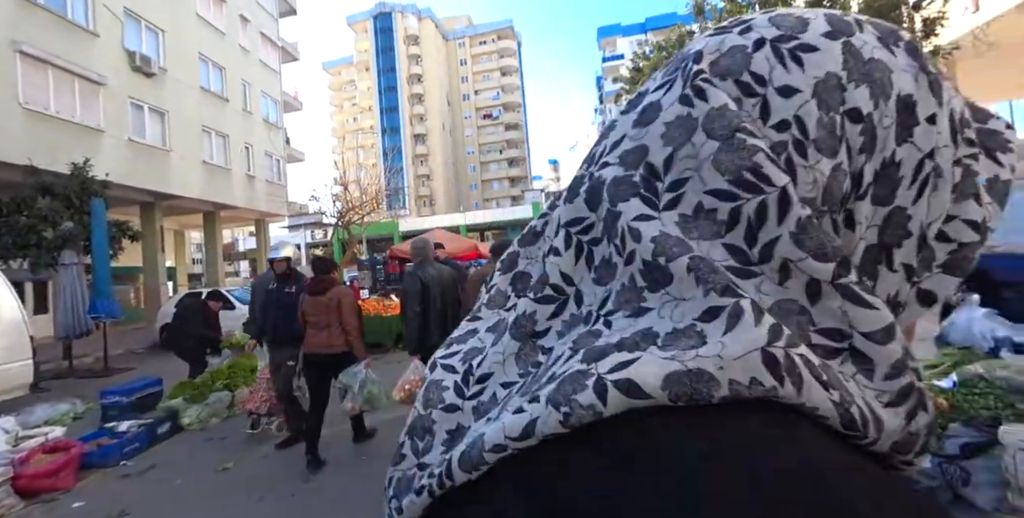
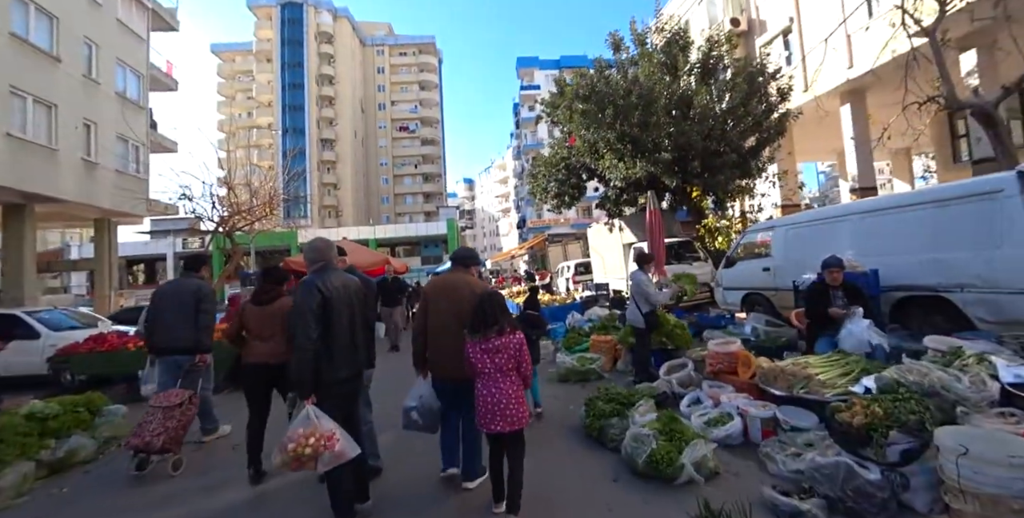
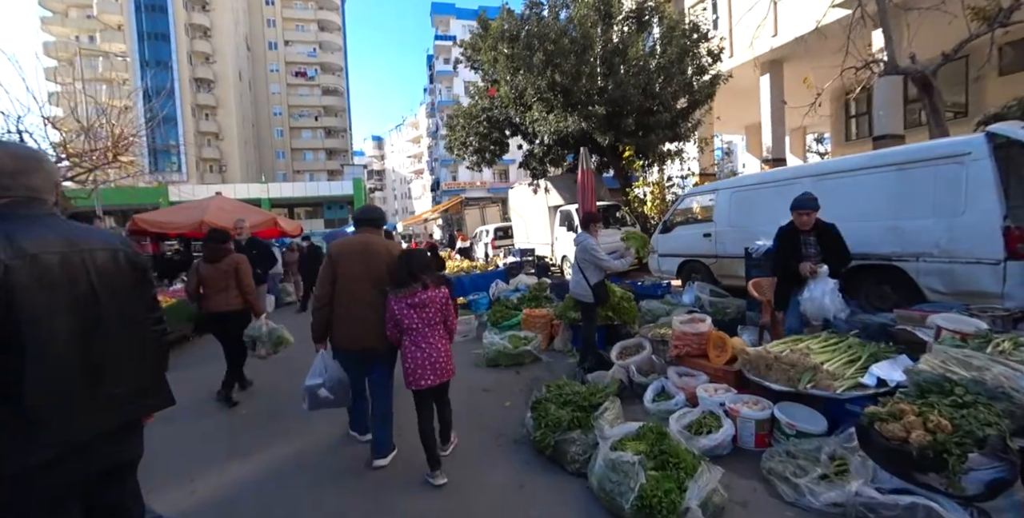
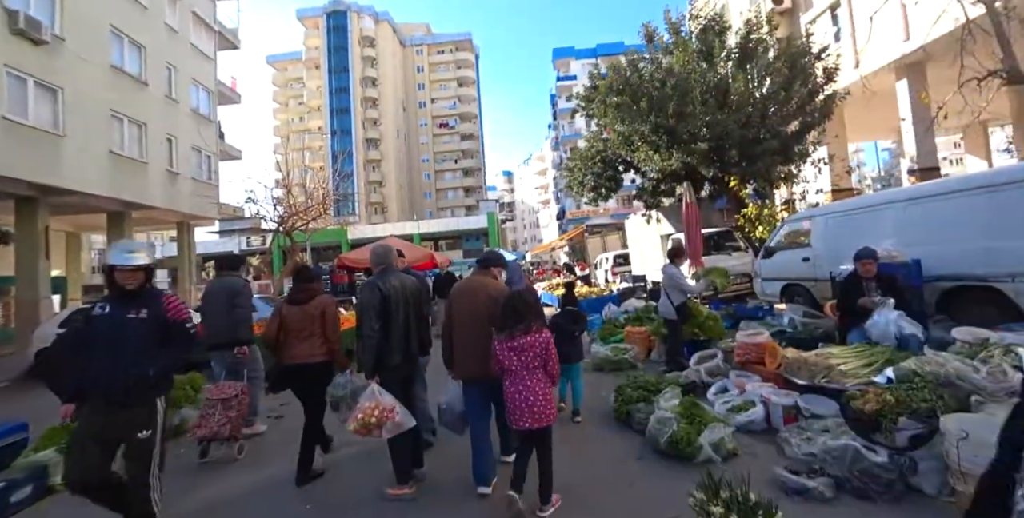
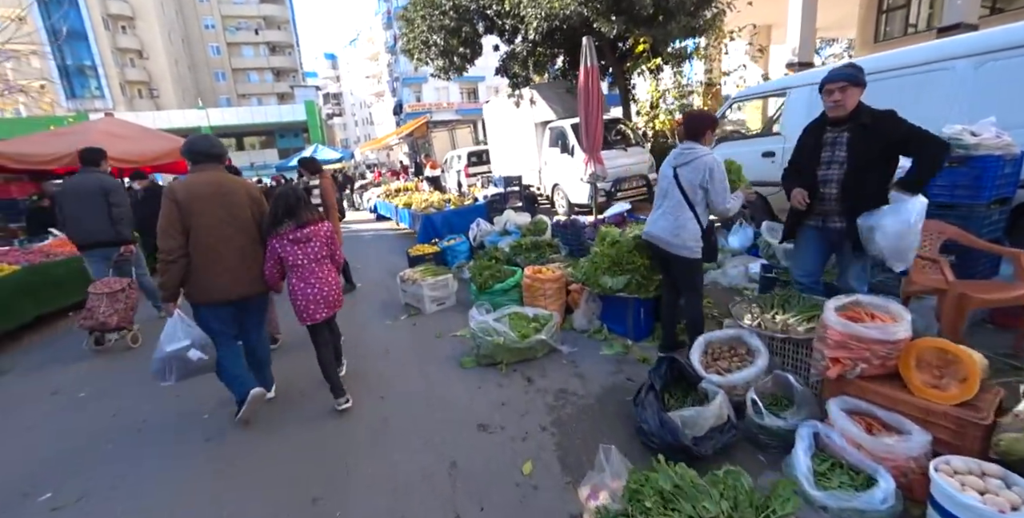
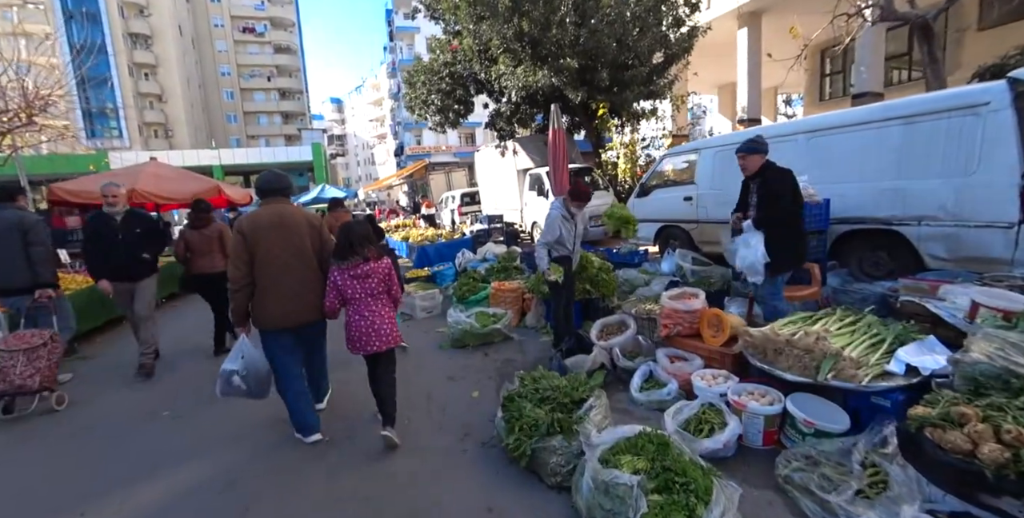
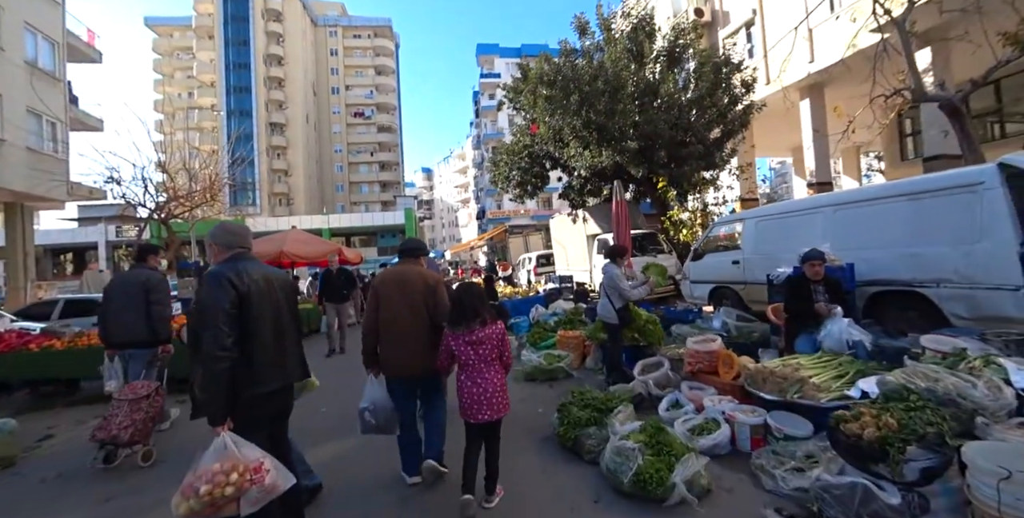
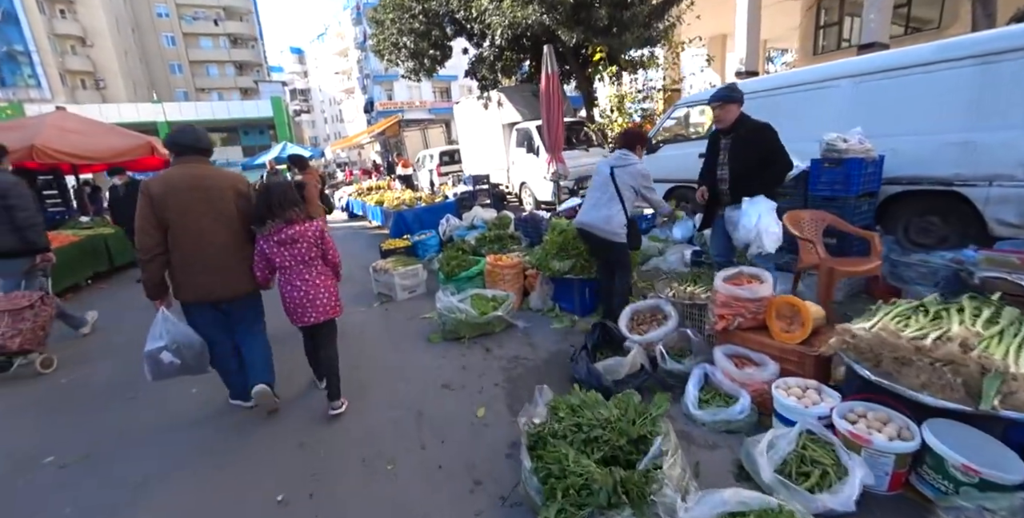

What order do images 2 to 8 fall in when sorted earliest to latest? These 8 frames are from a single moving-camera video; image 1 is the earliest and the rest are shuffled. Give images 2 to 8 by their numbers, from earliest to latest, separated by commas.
4, 2, 7, 3, 6, 8, 5
